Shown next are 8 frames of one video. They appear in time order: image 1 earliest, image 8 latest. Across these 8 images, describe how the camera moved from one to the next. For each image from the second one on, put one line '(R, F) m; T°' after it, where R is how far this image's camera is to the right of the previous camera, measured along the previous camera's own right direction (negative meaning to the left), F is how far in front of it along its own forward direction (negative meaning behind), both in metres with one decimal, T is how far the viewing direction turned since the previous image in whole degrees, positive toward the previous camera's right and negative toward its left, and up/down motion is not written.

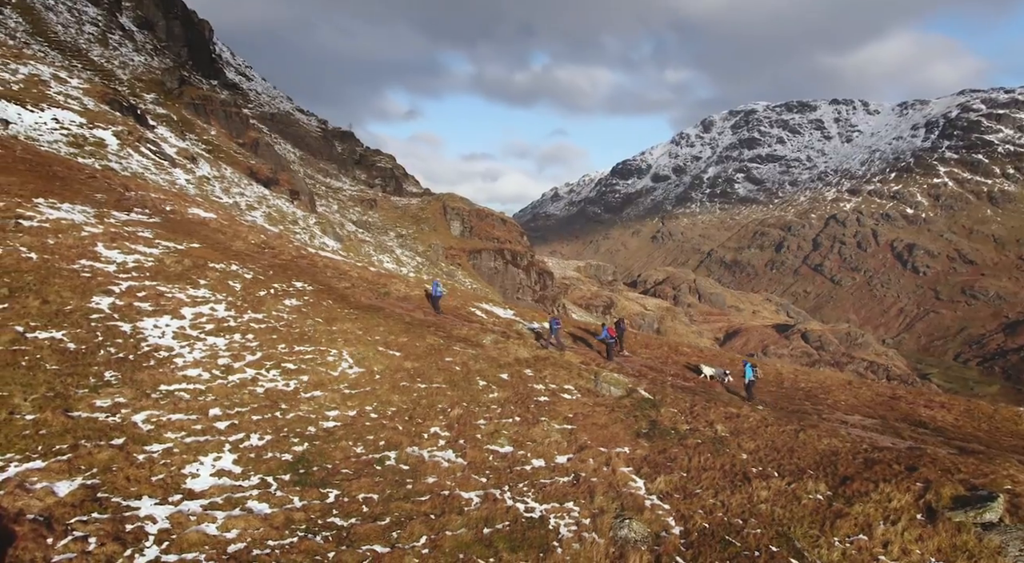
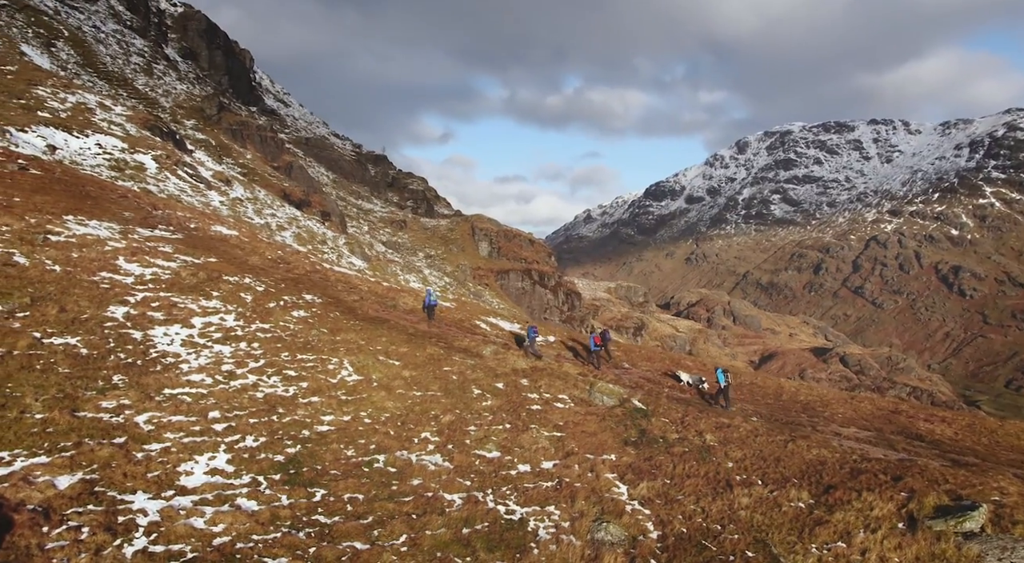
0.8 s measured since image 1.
(+1.3, -0.4) m; -3°
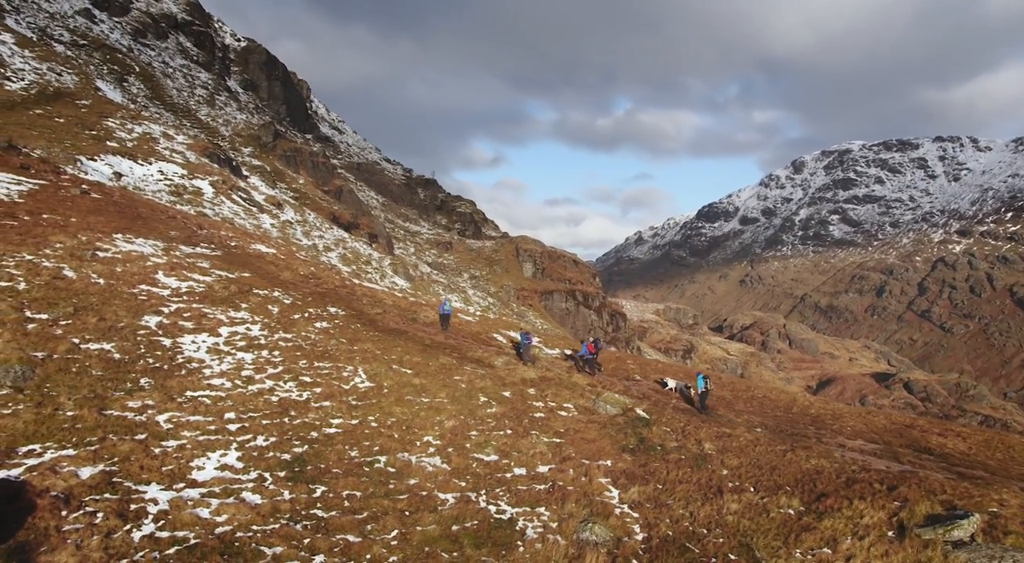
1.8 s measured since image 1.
(+1.5, -0.6) m; -5°
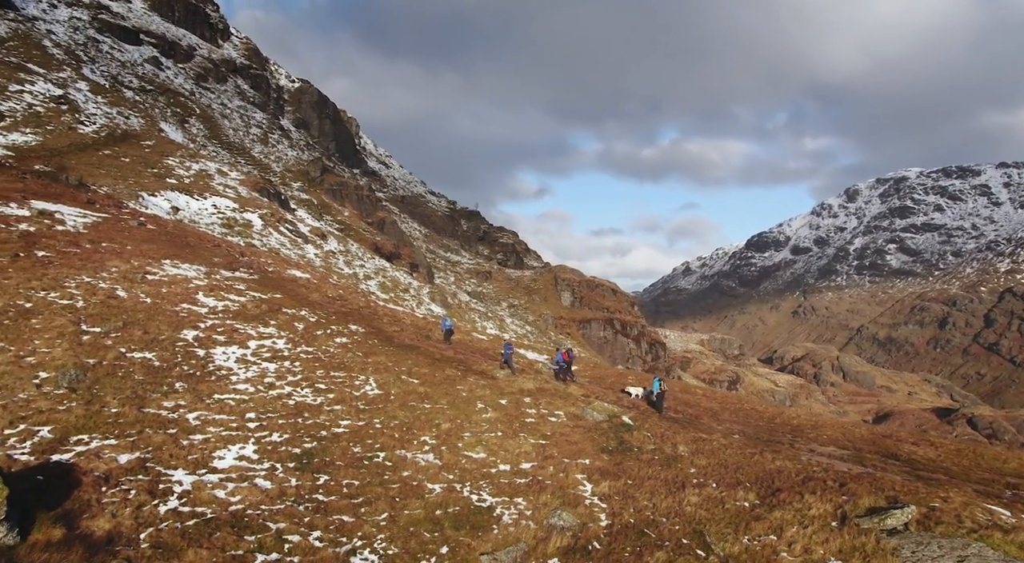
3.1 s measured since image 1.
(+1.9, -1.9) m; -4°
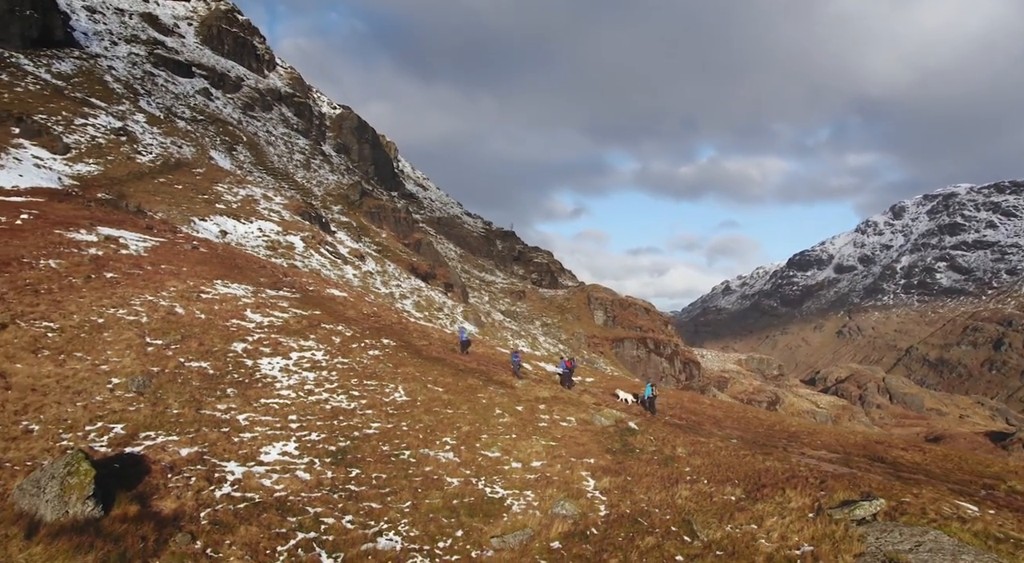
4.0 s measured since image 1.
(+0.9, -2.2) m; -3°
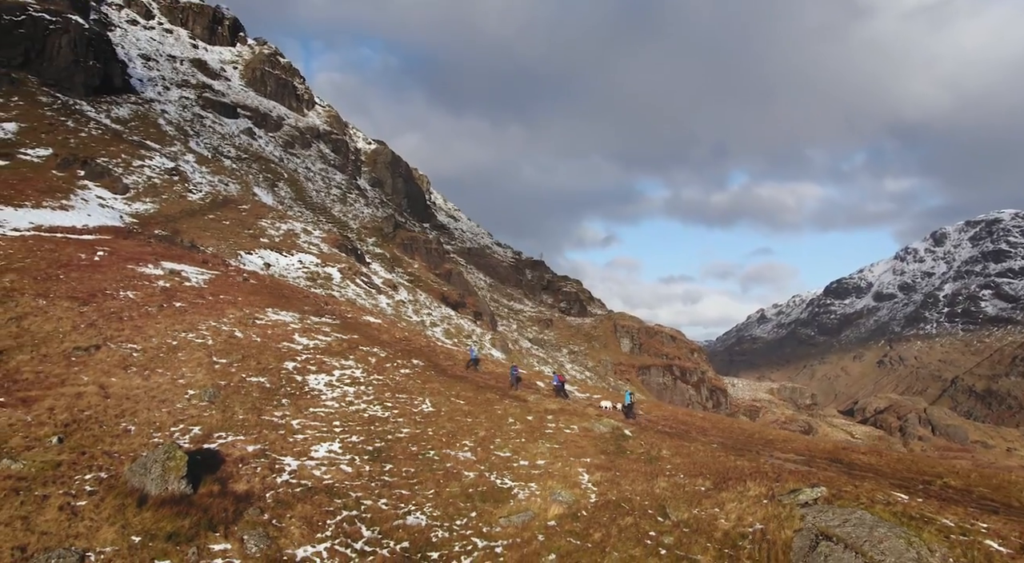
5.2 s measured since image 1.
(+1.0, -4.1) m; -3°
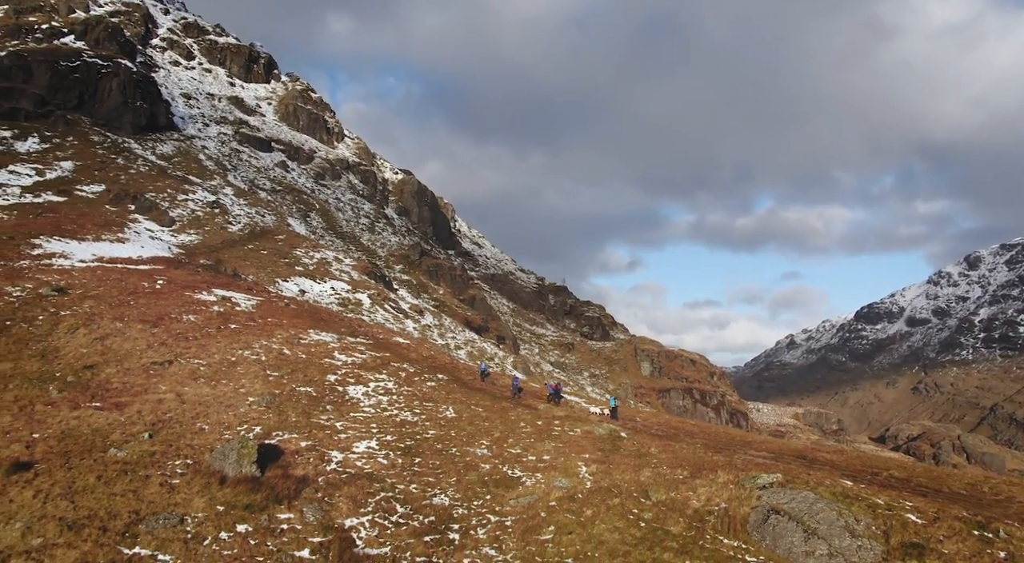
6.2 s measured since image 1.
(+0.7, -4.7) m; -2°
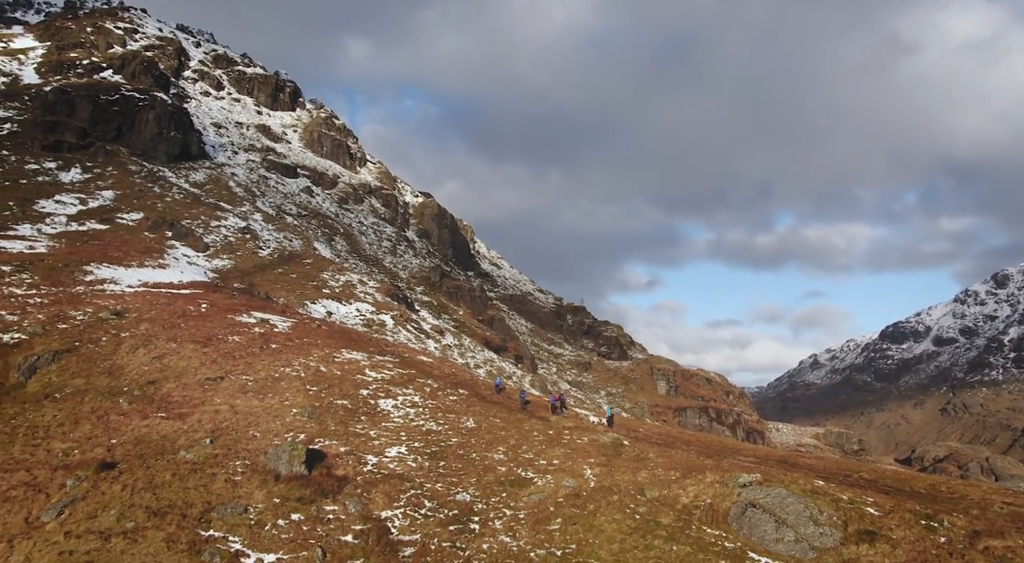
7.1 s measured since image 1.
(+0.3, -4.1) m; -2°
